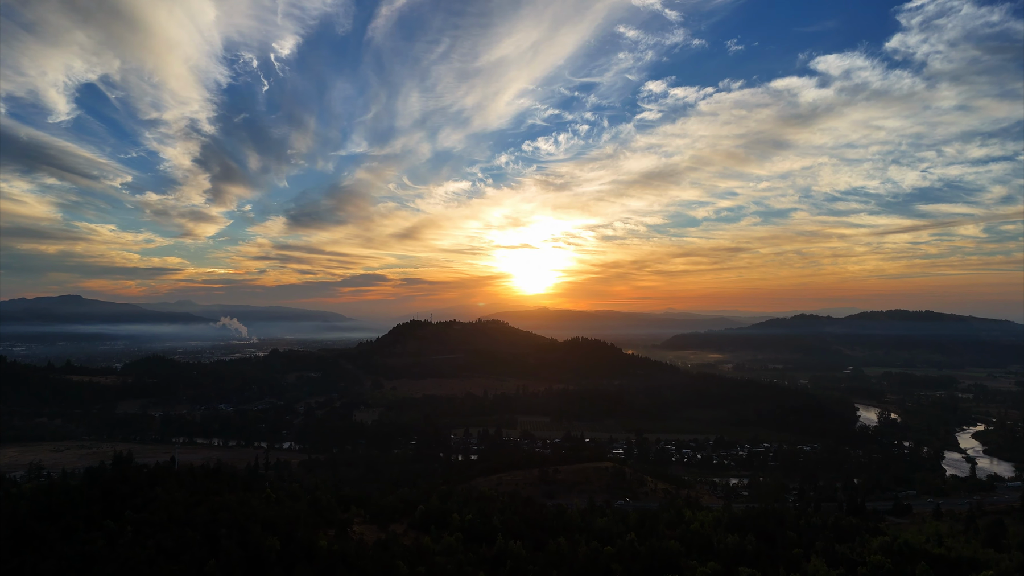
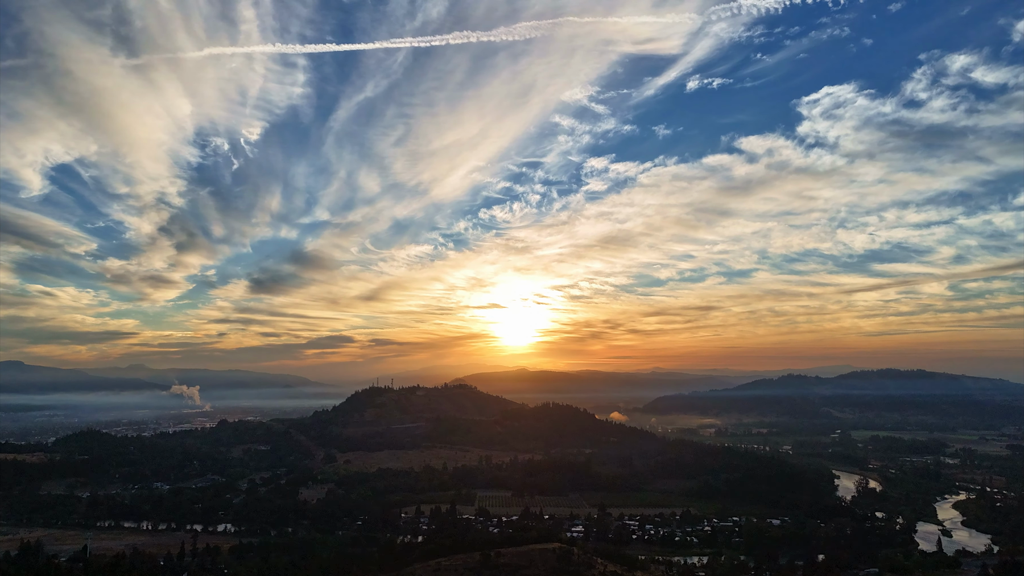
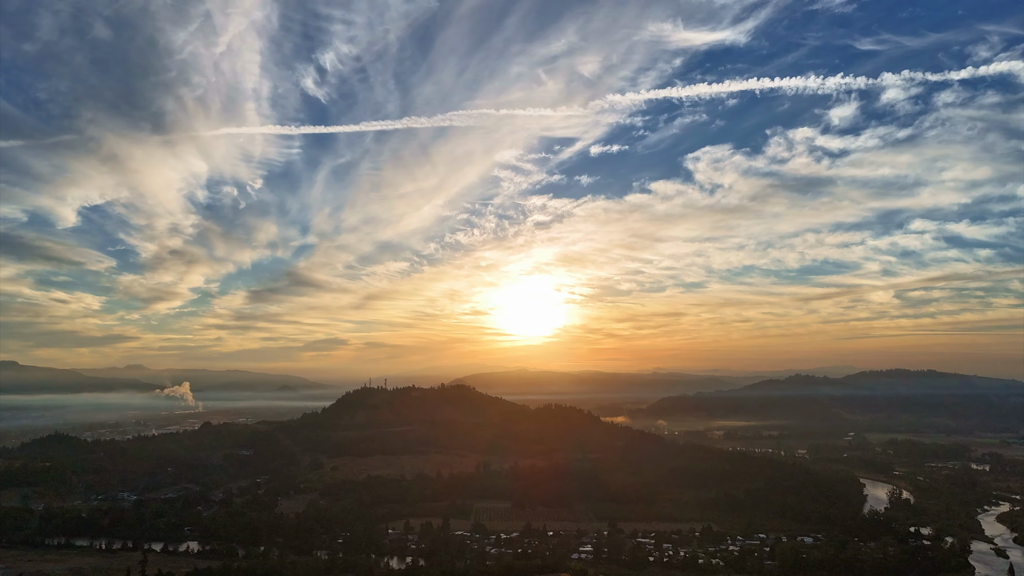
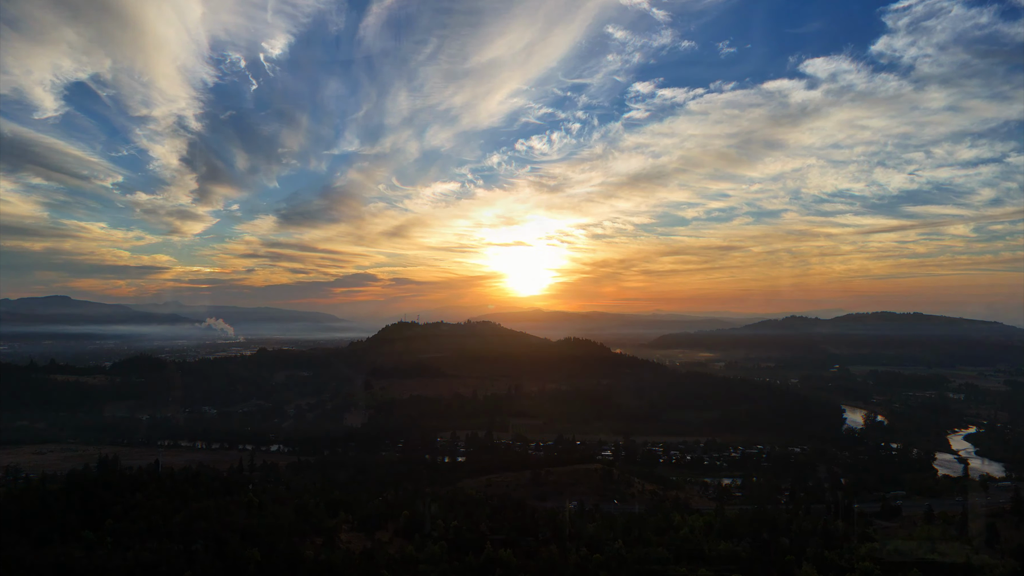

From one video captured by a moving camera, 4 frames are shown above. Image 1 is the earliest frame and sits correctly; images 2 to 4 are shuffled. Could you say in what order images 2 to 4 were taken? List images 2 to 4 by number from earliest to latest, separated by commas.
4, 2, 3
